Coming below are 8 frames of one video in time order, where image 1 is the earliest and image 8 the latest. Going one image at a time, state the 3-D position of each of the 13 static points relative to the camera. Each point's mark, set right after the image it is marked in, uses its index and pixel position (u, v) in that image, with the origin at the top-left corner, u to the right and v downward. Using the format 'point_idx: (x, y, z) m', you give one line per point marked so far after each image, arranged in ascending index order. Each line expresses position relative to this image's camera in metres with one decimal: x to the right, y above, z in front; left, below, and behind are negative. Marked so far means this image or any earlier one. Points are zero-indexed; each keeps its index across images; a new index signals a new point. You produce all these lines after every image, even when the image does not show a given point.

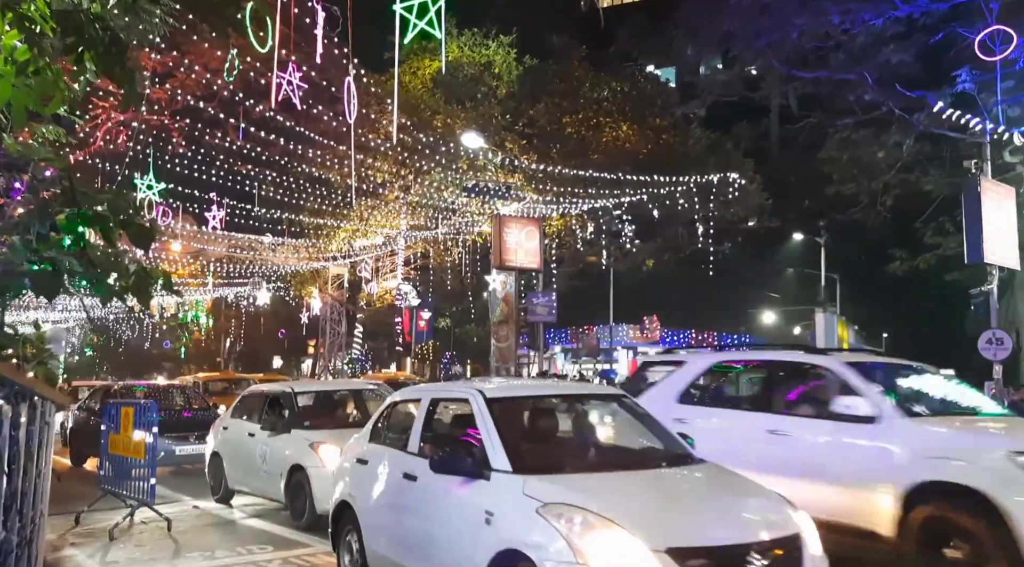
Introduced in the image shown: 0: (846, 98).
0: (+6.1, +3.4, +16.7) m
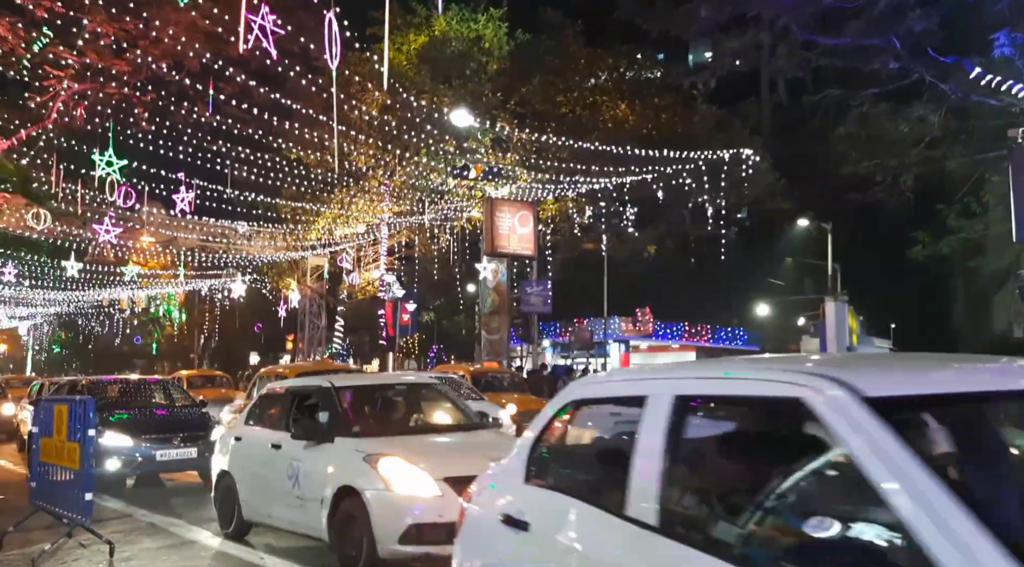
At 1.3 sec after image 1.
0: (+6.1, +3.7, +15.5) m
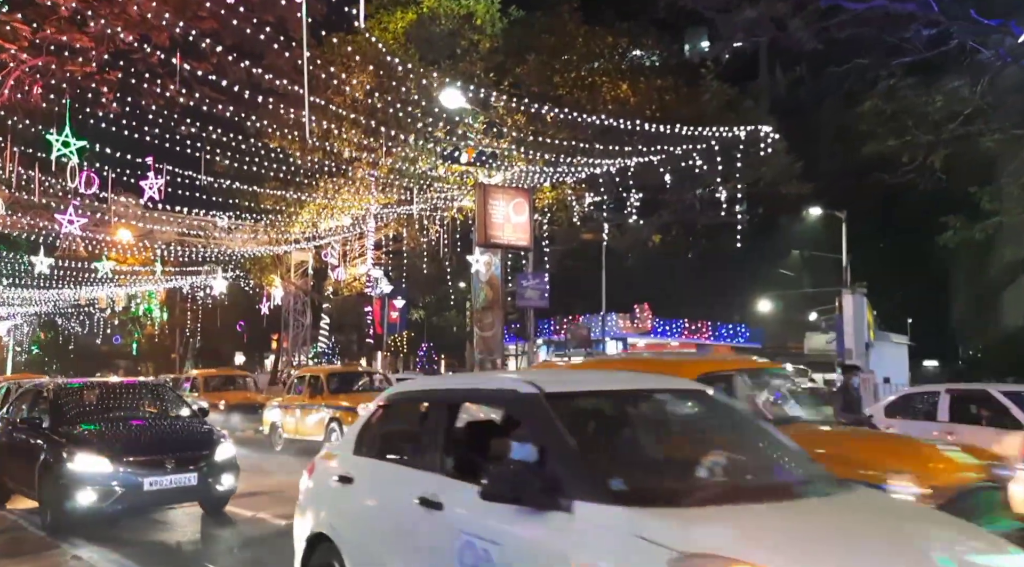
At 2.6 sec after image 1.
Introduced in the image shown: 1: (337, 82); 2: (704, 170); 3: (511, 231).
0: (+6.0, +3.8, +14.2) m
1: (-3.8, +4.4, +19.9) m
2: (+4.1, +2.4, +19.5) m
3: (0.0, +1.1, +19.6) m
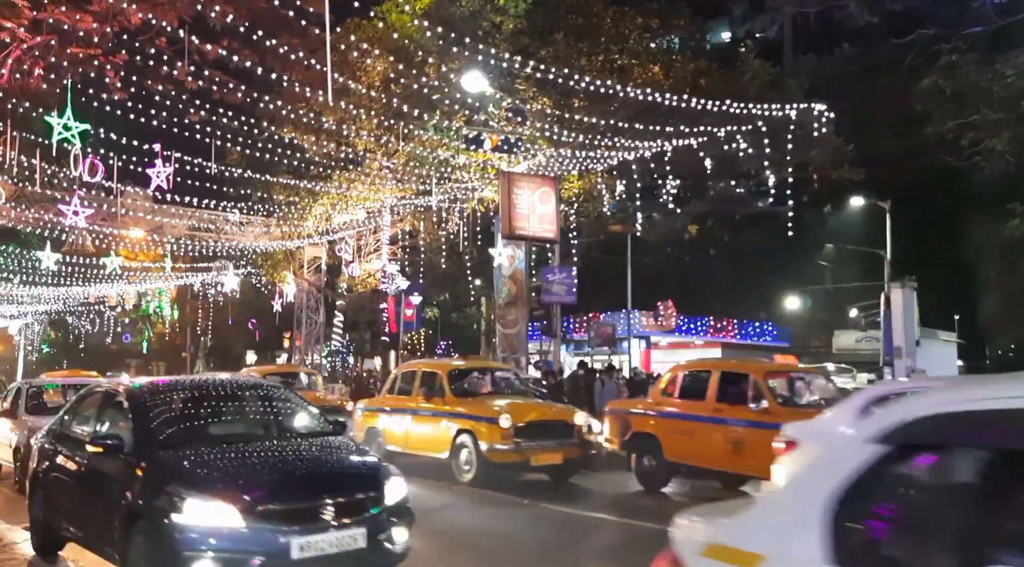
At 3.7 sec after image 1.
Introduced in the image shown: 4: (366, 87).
0: (+6.5, +4.0, +13.1) m
1: (-3.3, +4.5, +18.9) m
2: (+4.6, +2.6, +18.4) m
3: (+0.5, +1.3, +18.6) m
4: (-3.0, +4.0, +19.0) m
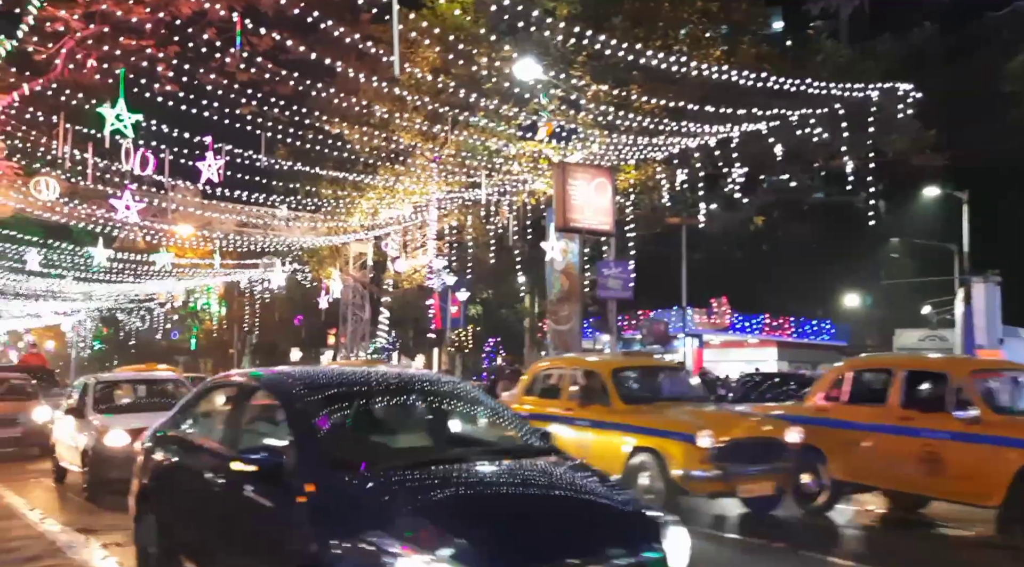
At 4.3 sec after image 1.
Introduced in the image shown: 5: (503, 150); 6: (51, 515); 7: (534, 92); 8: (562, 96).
0: (+7.2, +4.1, +12.0) m
1: (-2.2, +4.6, +18.3) m
2: (+5.7, +2.7, +17.4) m
3: (+1.6, +1.4, +17.8) m
4: (-1.9, +4.1, +18.3) m
5: (-0.2, +2.9, +19.9) m
6: (-5.3, -2.7, +10.7) m
7: (+0.4, +3.8, +18.1) m
8: (+1.0, +3.7, +18.2) m
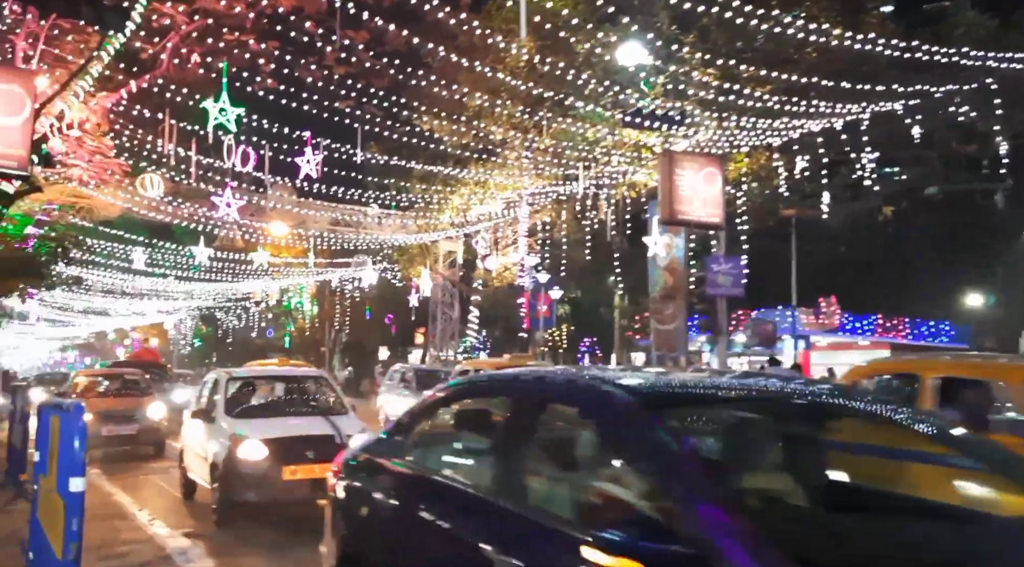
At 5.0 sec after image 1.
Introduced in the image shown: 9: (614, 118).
0: (+8.6, +4.1, +10.5) m
1: (-0.2, +4.7, +17.7) m
2: (+7.5, +2.7, +16.1) m
3: (+3.5, +1.4, +16.8) m
4: (0.0, +4.2, +17.6) m
5: (+1.9, +3.0, +19.0) m
6: (-4.0, -2.6, +10.4) m
7: (+2.4, +3.9, +17.2) m
8: (+2.9, +3.8, +17.2) m
9: (+1.9, +3.3, +18.1) m
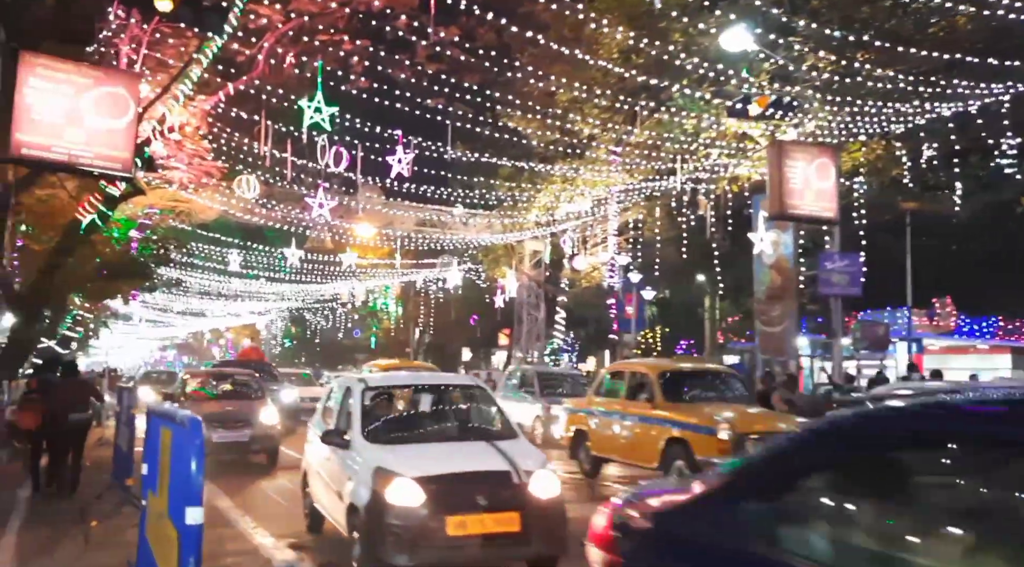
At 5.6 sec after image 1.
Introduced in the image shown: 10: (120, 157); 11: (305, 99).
0: (+9.8, +4.2, +9.2) m
1: (+1.6, +4.7, +17.0) m
2: (+9.2, +2.8, +14.8) m
3: (+5.2, +1.5, +15.8) m
4: (+1.9, +4.2, +17.0) m
5: (+3.8, +3.0, +18.2) m
6: (-2.7, -2.6, +10.1) m
7: (+4.2, +3.9, +16.3) m
8: (+4.7, +3.8, +16.3) m
9: (+3.8, +3.3, +17.3) m
10: (-5.7, +1.9, +13.5) m
11: (-3.6, +3.2, +16.2) m
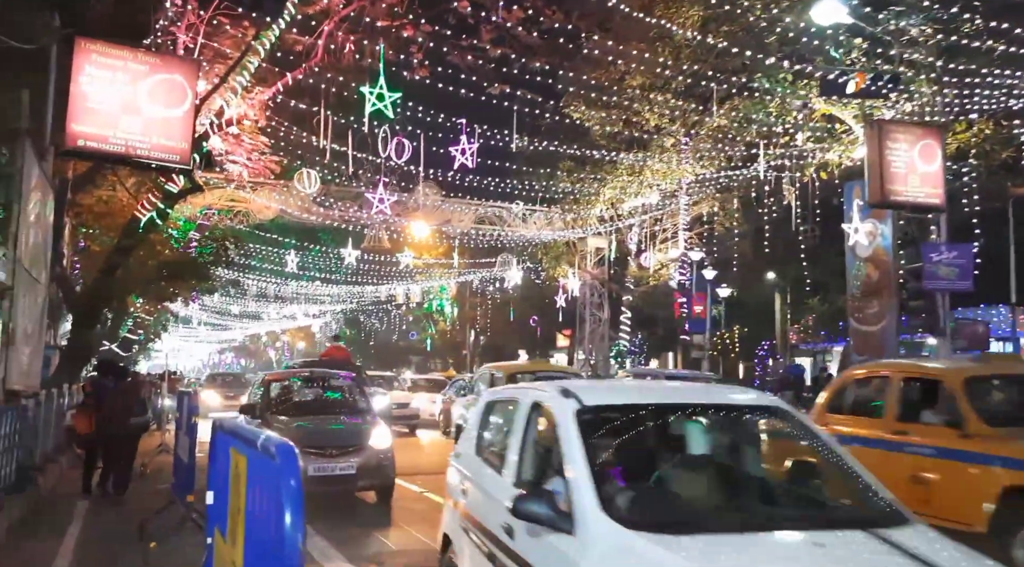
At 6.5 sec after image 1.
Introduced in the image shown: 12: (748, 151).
0: (+10.7, +4.3, +7.6) m
1: (+2.9, +4.8, +15.9) m
2: (+10.4, +2.9, +13.2) m
3: (+6.5, +1.6, +14.5) m
4: (+3.2, +4.3, +15.8) m
5: (+5.2, +3.1, +16.9) m
6: (-1.8, -2.6, +9.2) m
7: (+5.4, +4.0, +15.1) m
8: (+5.9, +3.9, +15.0) m
9: (+5.1, +3.4, +16.0) m
10: (-4.6, +1.9, +12.7) m
11: (-2.4, +3.3, +15.4) m
12: (+5.0, +2.7, +18.9) m
